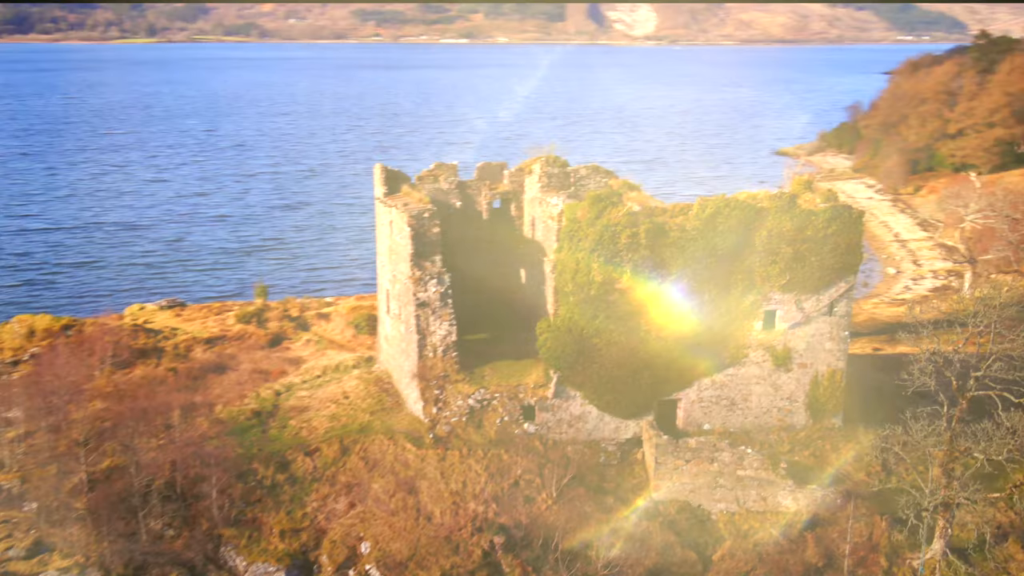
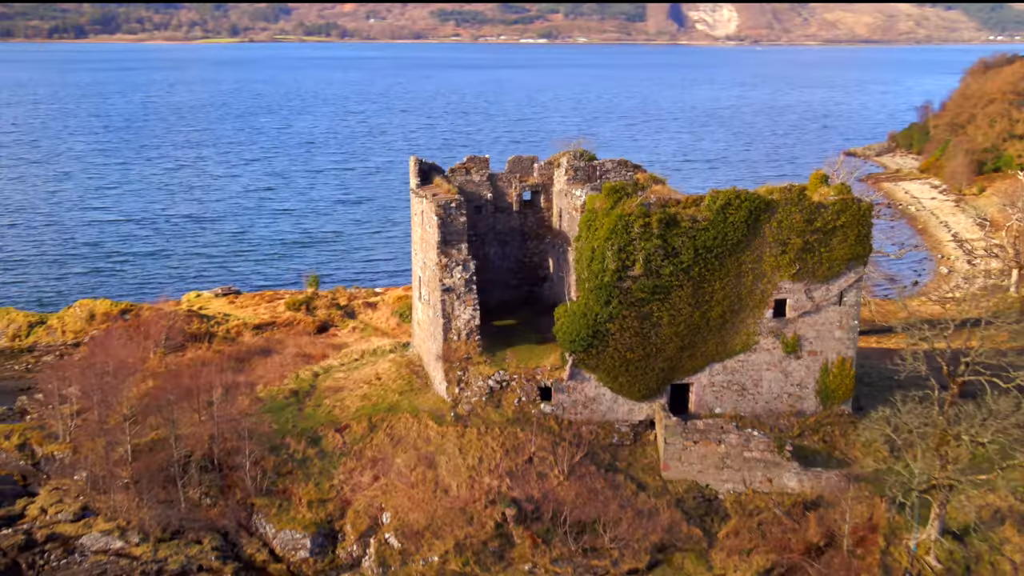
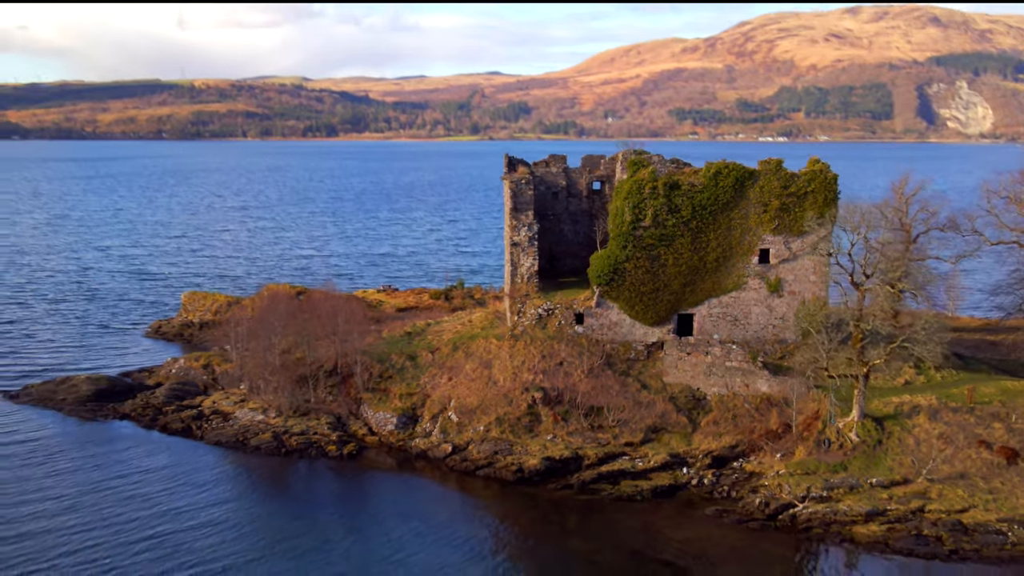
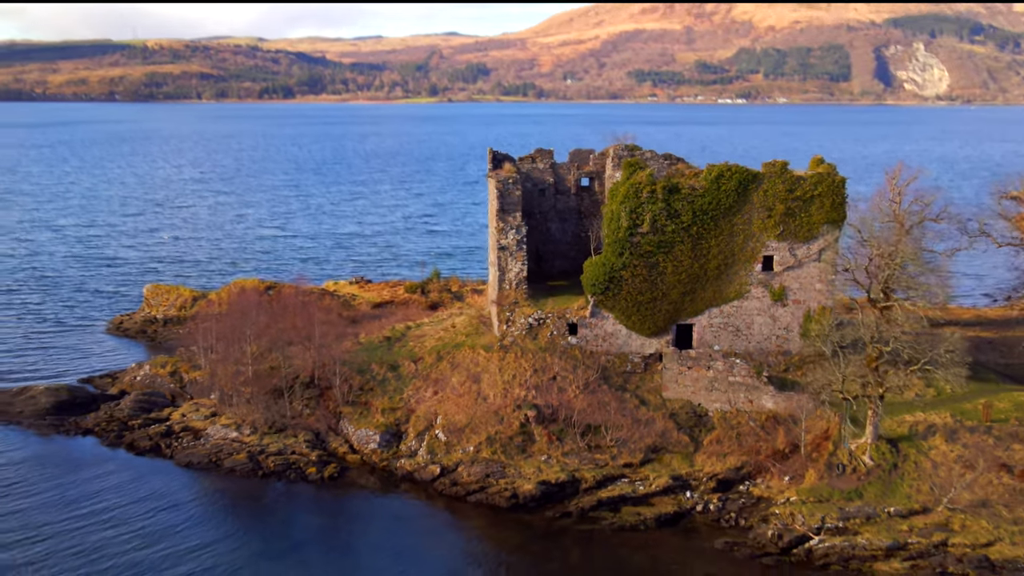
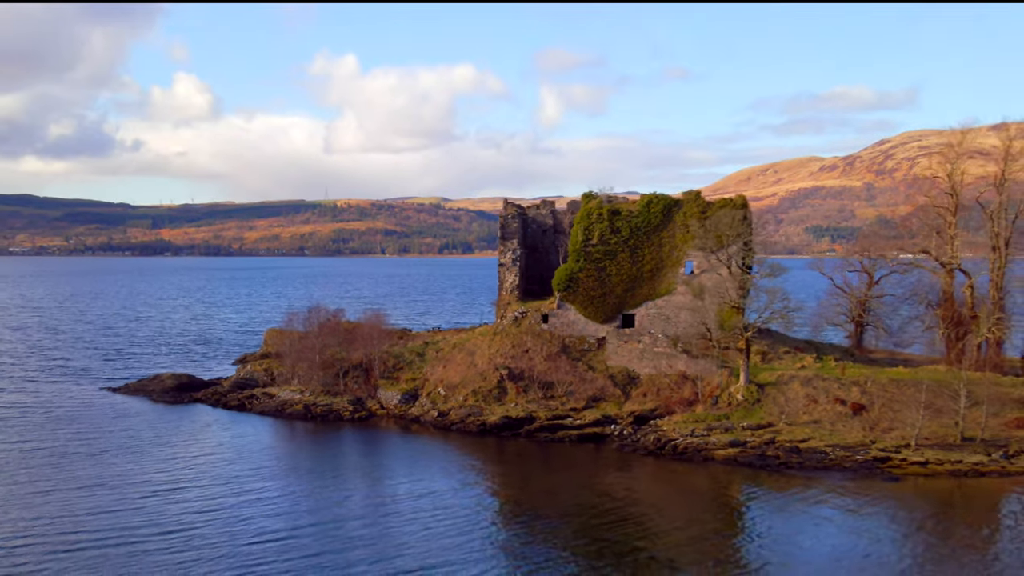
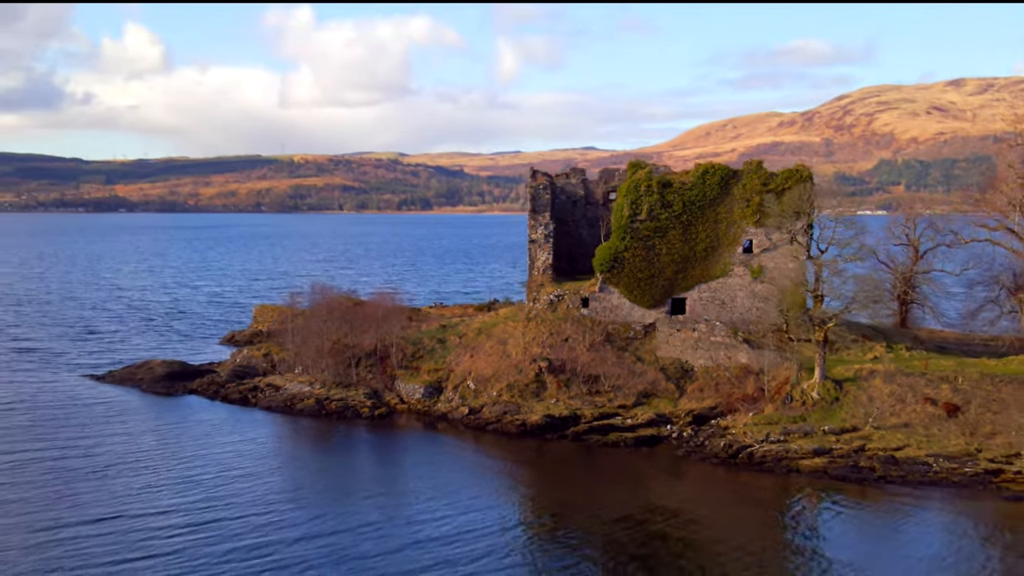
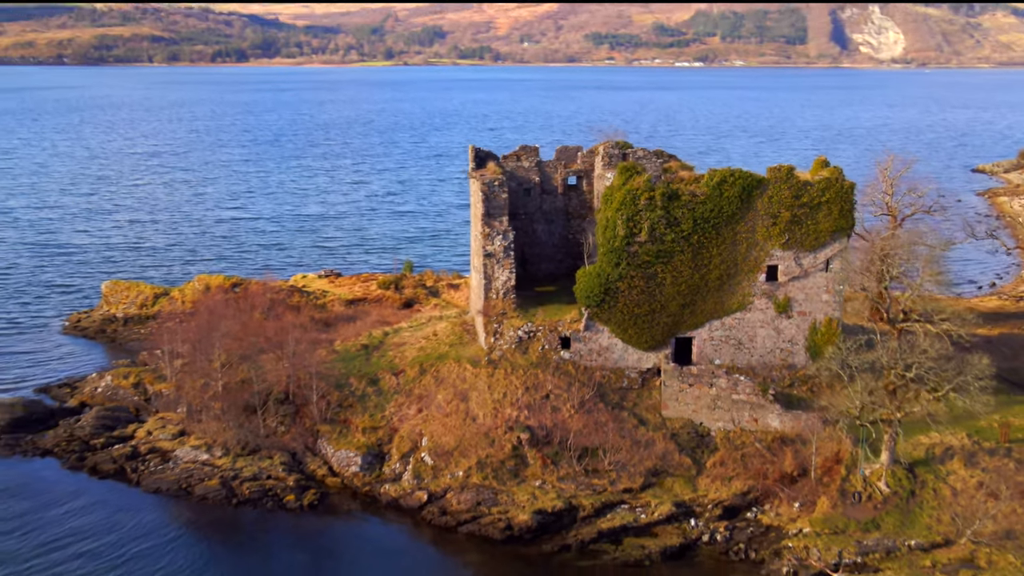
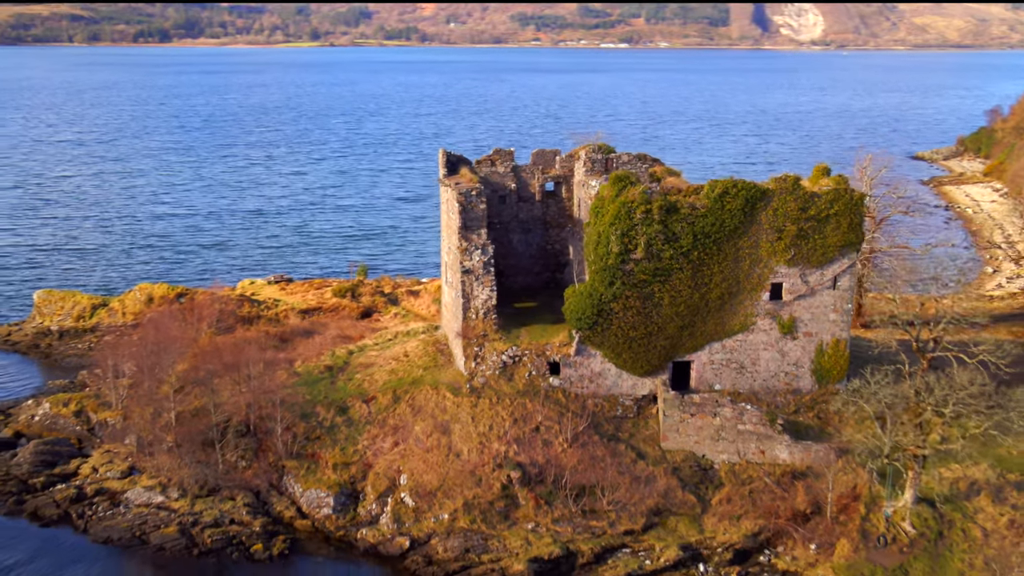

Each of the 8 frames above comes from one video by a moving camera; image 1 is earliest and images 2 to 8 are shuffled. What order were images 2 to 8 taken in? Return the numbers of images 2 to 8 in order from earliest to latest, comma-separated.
2, 8, 7, 4, 3, 6, 5
